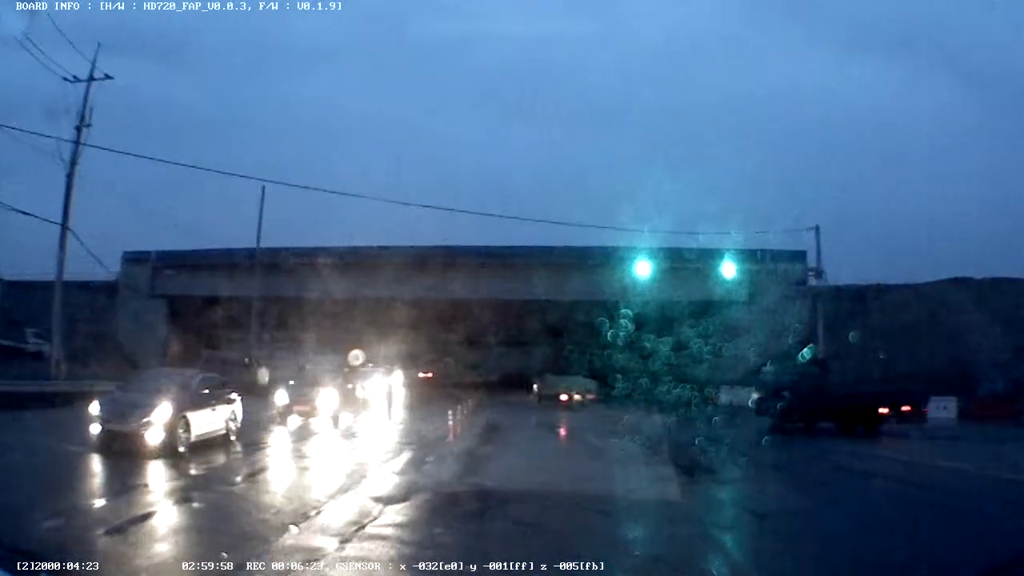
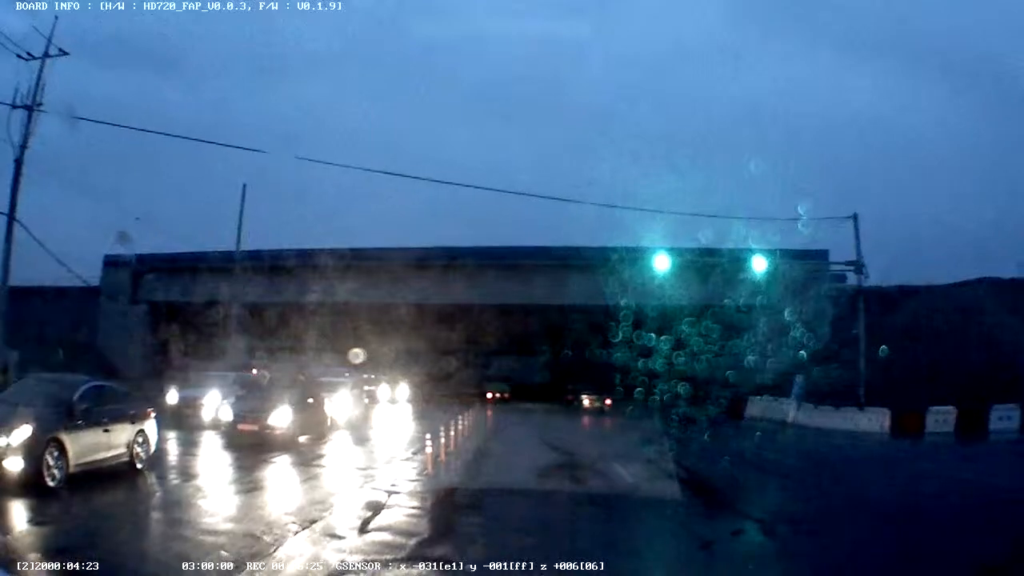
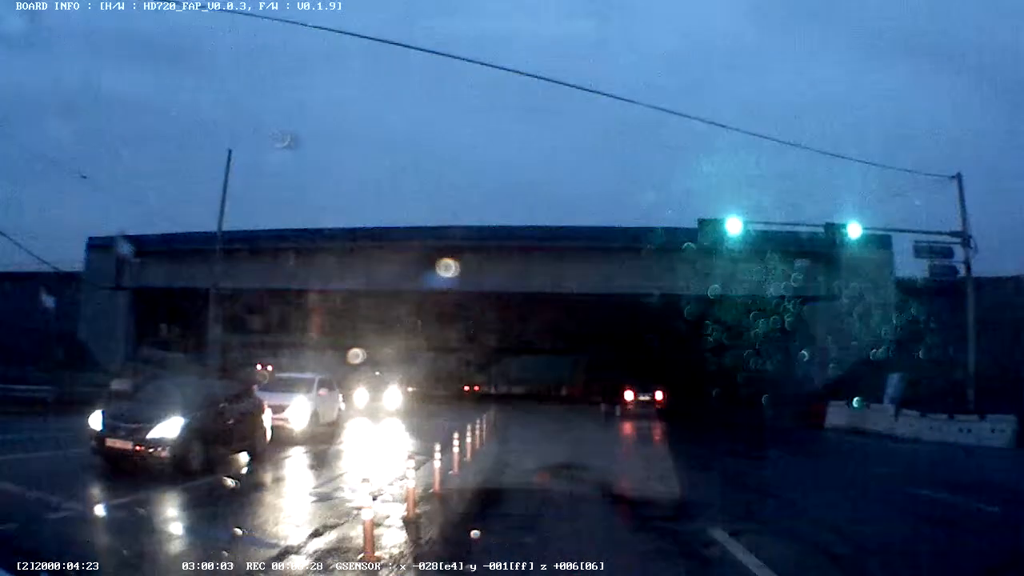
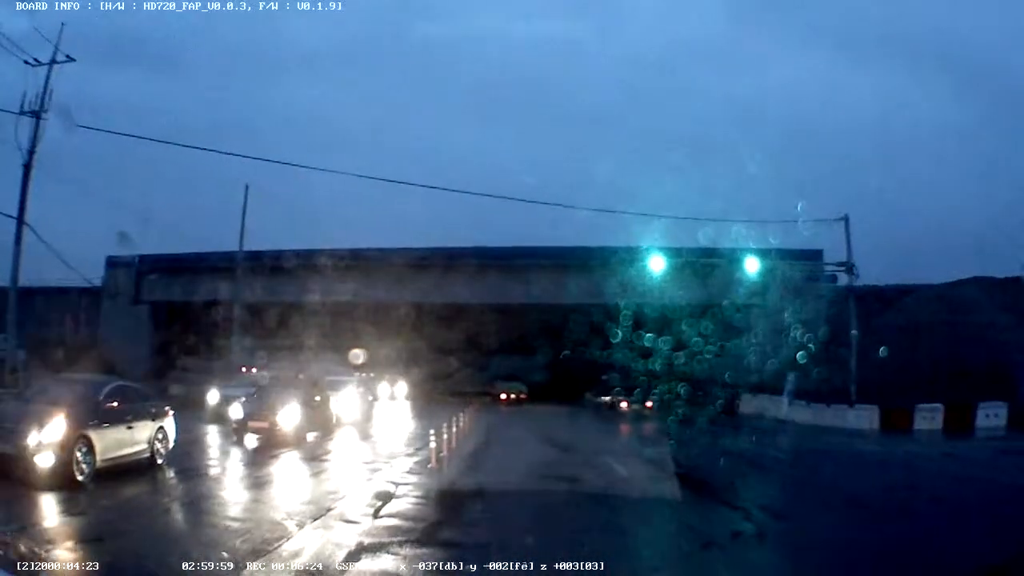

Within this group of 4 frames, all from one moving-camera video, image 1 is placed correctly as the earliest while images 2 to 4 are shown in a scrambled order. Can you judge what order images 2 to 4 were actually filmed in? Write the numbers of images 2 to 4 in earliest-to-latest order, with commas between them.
4, 2, 3
